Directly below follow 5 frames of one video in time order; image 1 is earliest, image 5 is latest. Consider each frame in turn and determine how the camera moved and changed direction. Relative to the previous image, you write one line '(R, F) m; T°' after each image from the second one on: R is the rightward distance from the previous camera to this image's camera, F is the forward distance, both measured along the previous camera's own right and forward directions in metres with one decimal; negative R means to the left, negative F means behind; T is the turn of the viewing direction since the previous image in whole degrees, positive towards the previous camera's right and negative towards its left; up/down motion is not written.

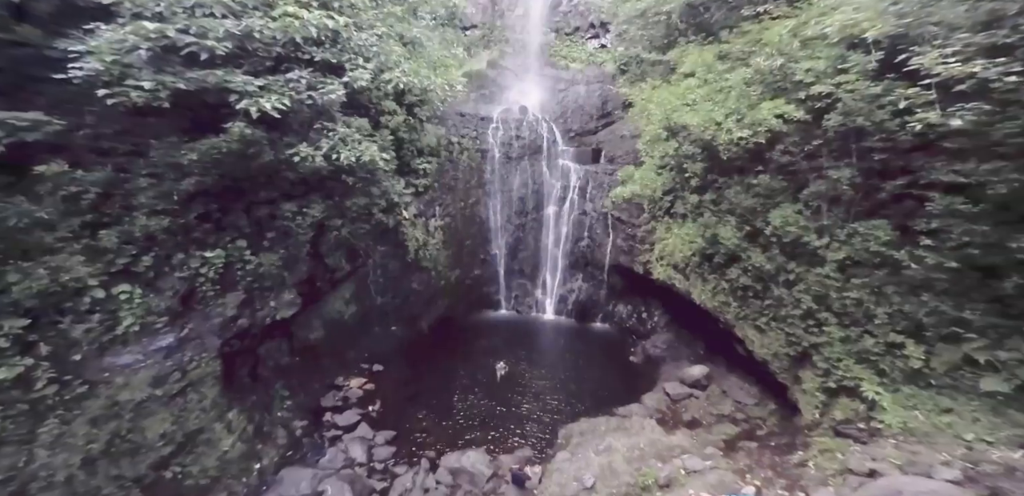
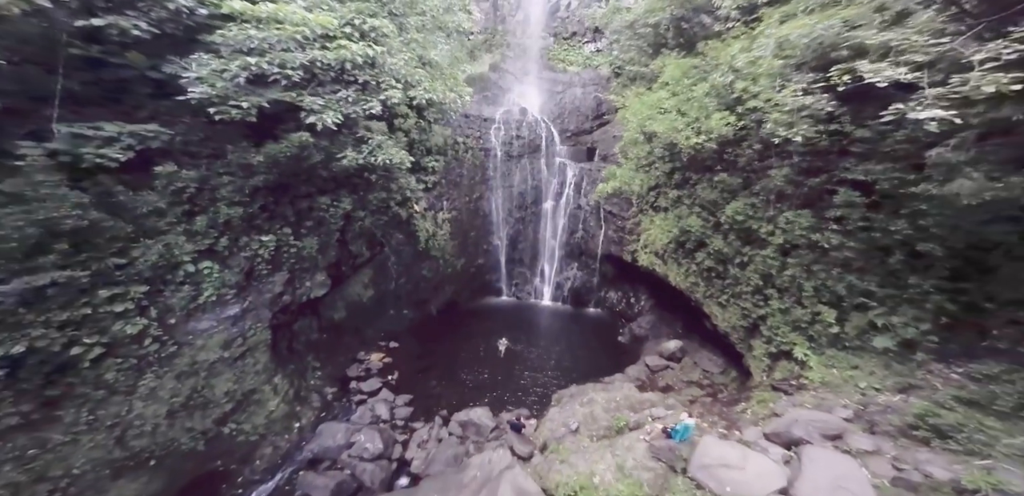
(+0.1, -1.0) m; 0°
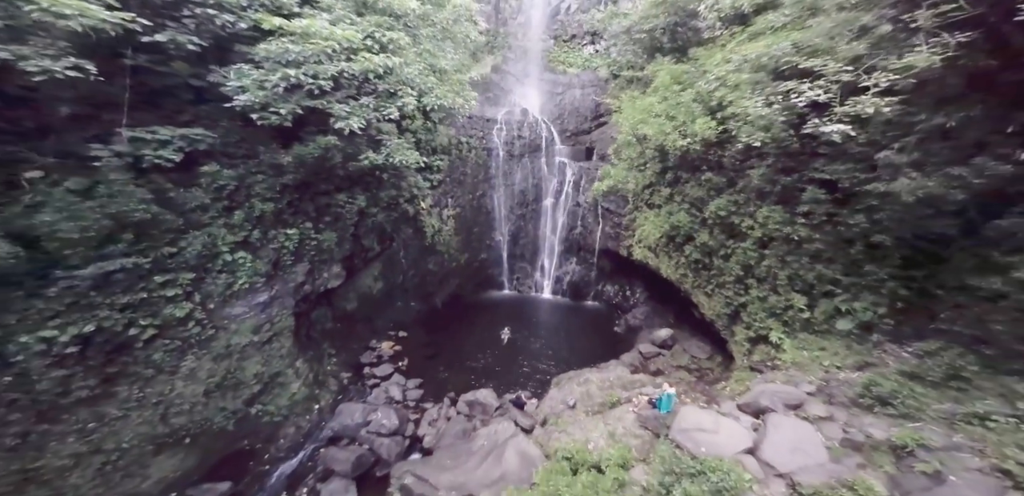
(0.0, -0.5) m; 0°
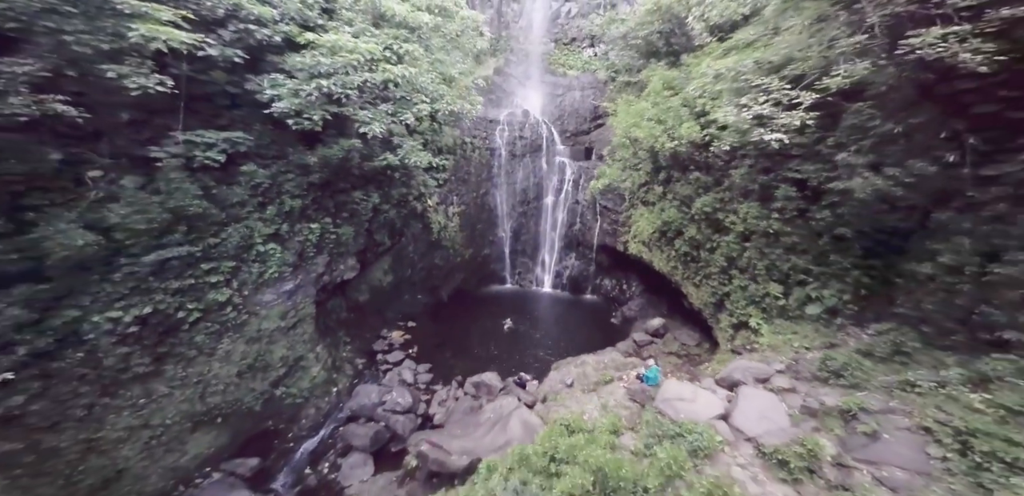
(0.0, -0.6) m; 0°
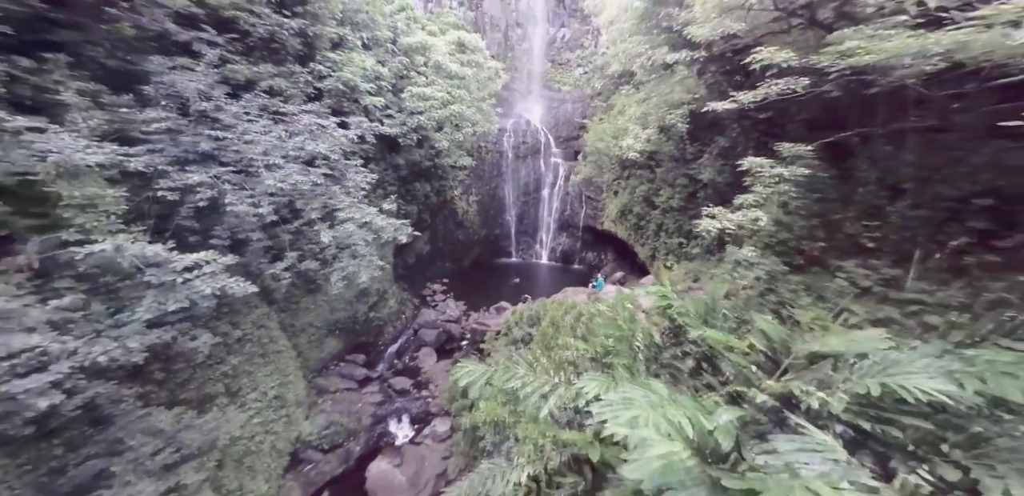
(-0.2, -3.8) m; 0°
